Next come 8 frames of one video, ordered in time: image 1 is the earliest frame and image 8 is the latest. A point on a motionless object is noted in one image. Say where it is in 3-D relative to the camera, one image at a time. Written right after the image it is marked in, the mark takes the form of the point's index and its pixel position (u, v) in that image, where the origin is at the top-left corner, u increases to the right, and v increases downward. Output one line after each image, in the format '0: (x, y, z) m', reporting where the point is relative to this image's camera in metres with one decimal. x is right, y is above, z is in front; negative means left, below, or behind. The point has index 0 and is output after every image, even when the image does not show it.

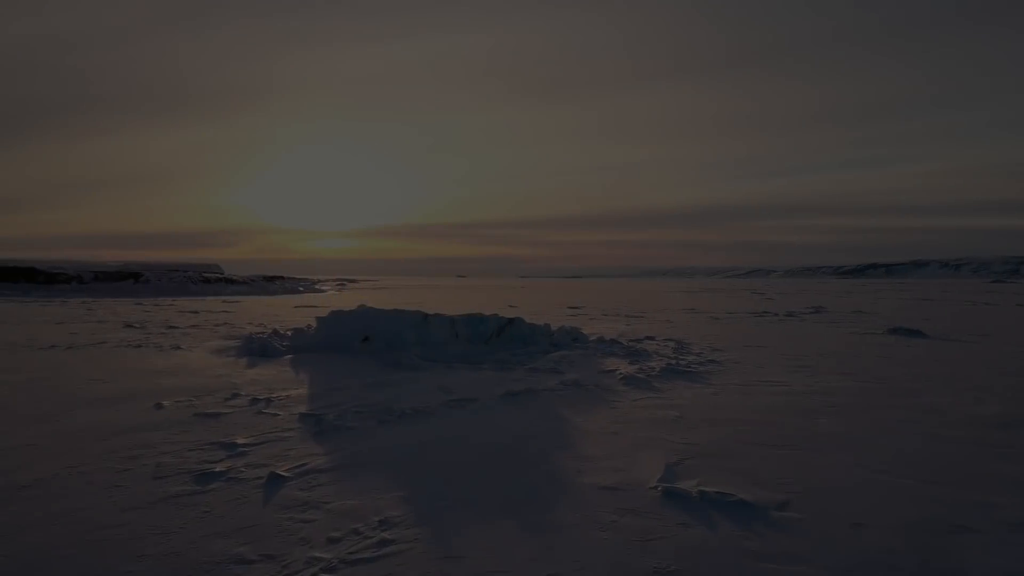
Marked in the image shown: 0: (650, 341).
0: (+2.1, -0.8, +12.2) m
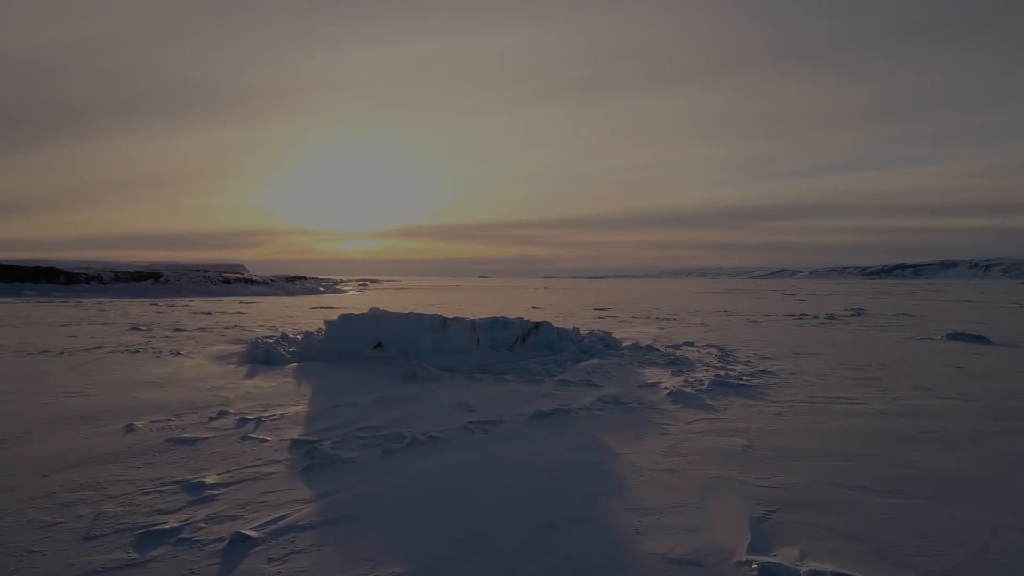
0: (+2.5, -0.8, +11.1) m
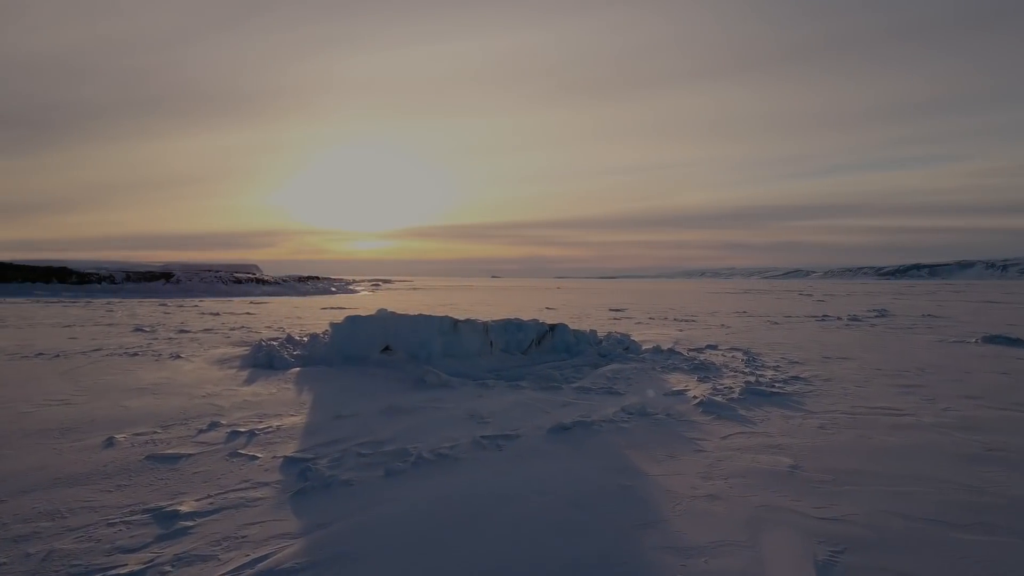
0: (+2.7, -0.8, +10.6) m
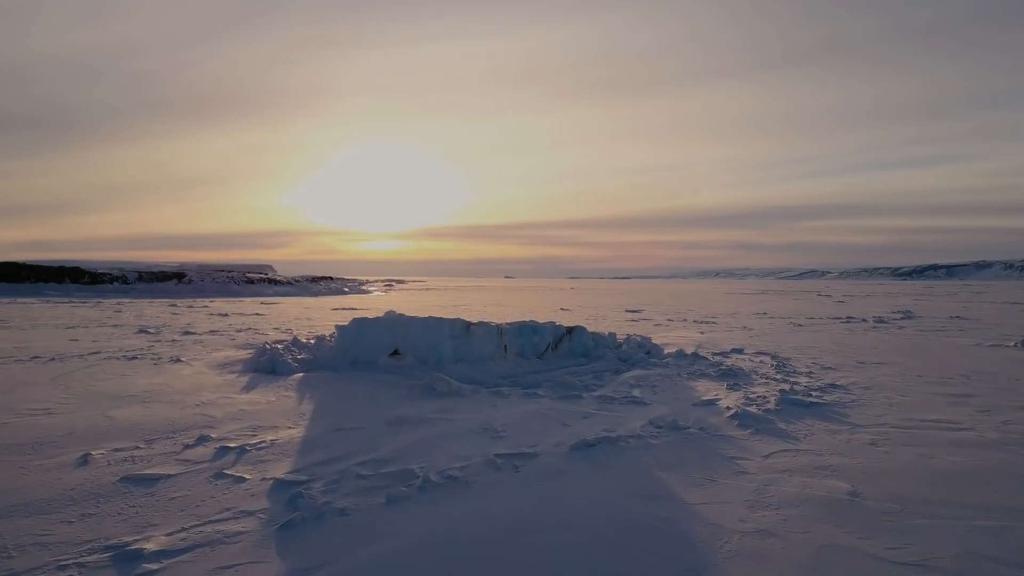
0: (+2.8, -0.9, +10.1) m
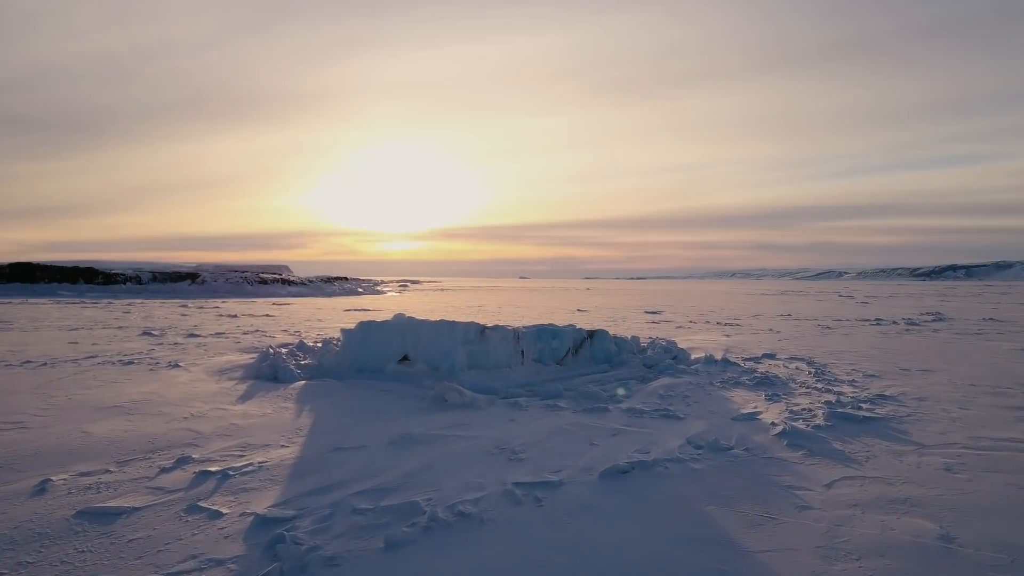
0: (+3.0, -0.9, +9.4) m
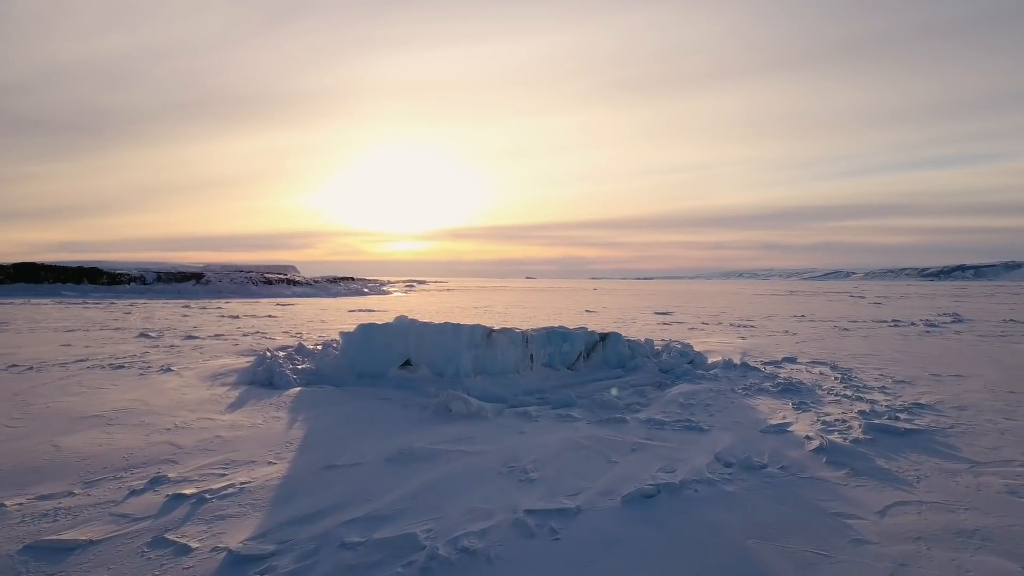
0: (+3.1, -0.9, +8.9) m
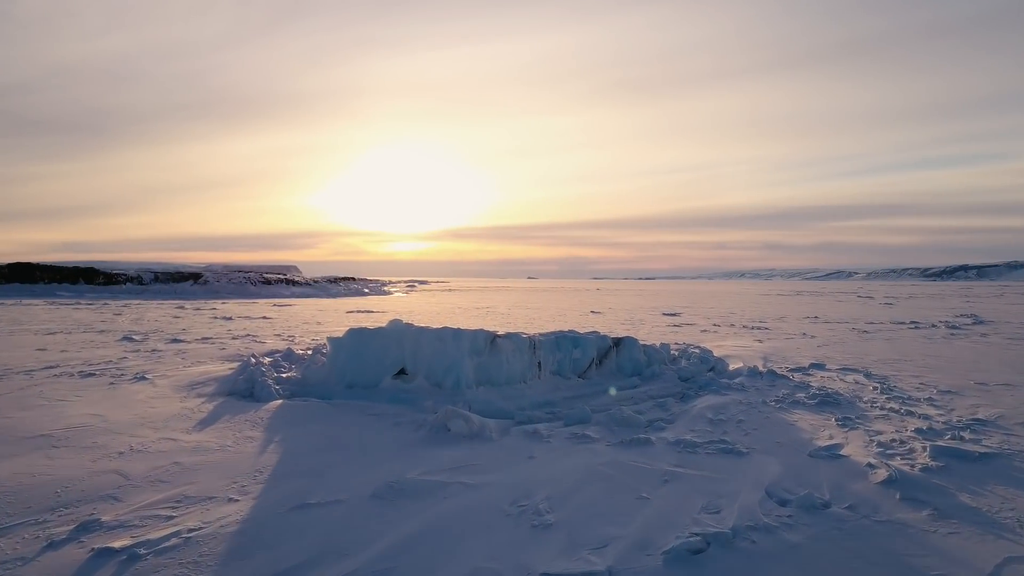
0: (+3.2, -0.9, +8.2) m
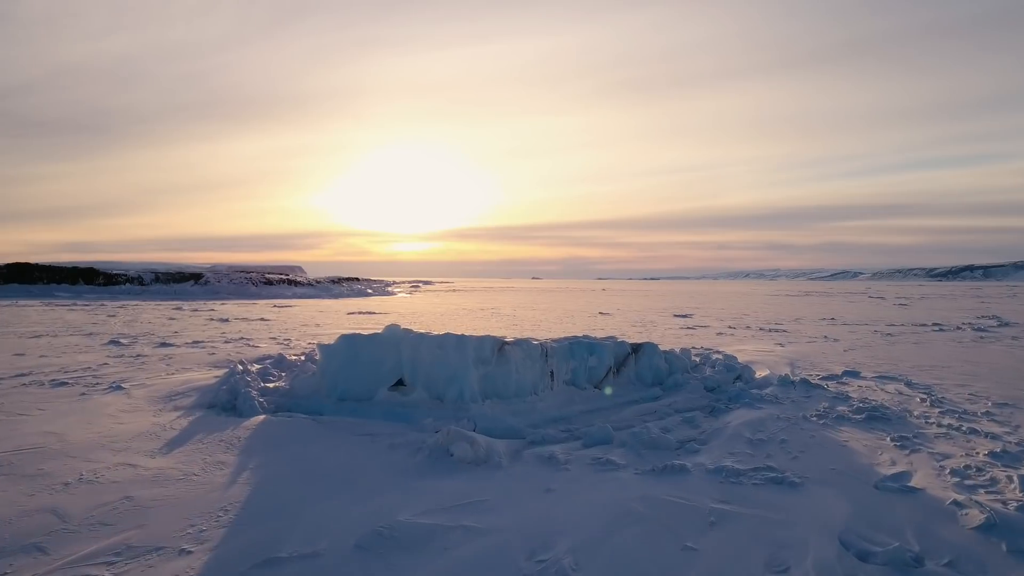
0: (+3.3, -0.9, +7.5) m
